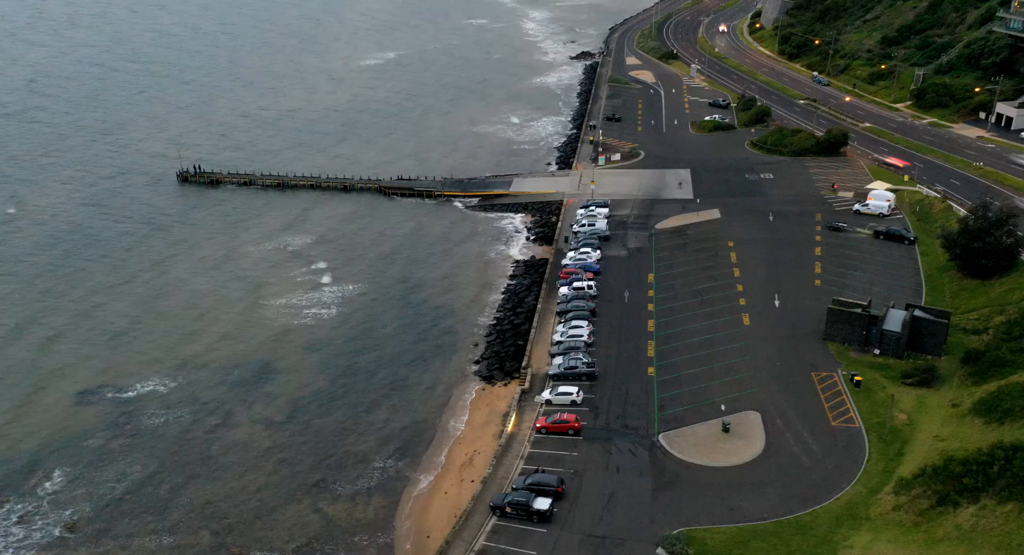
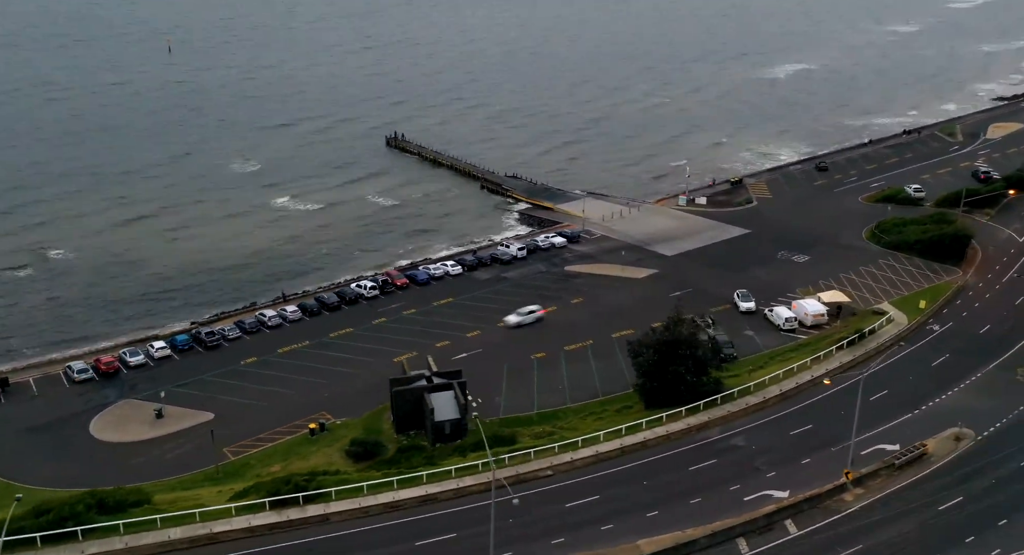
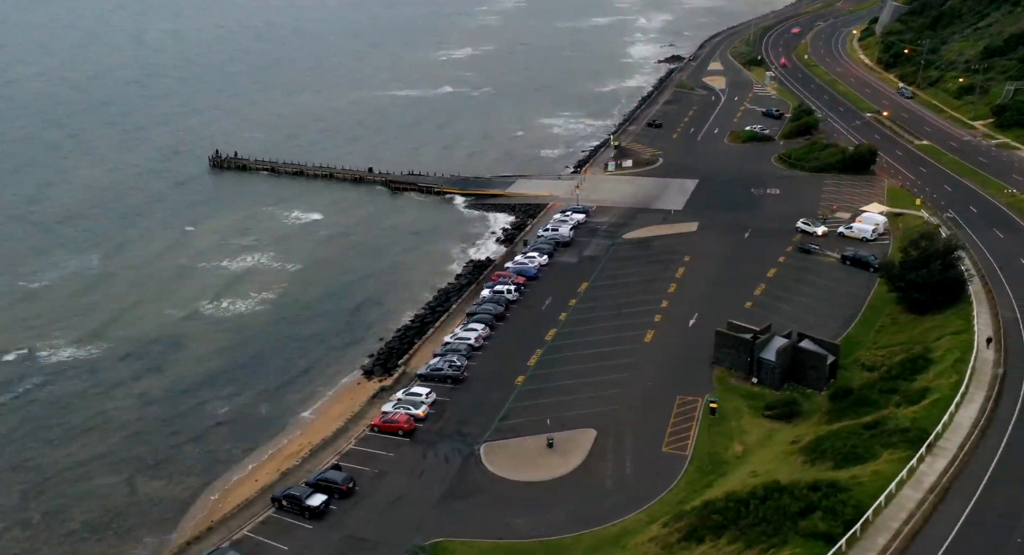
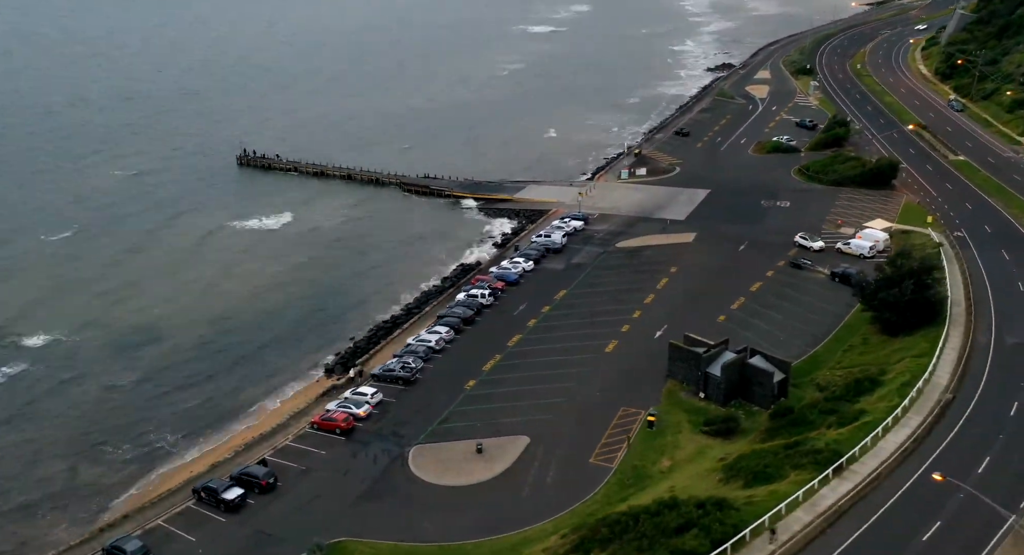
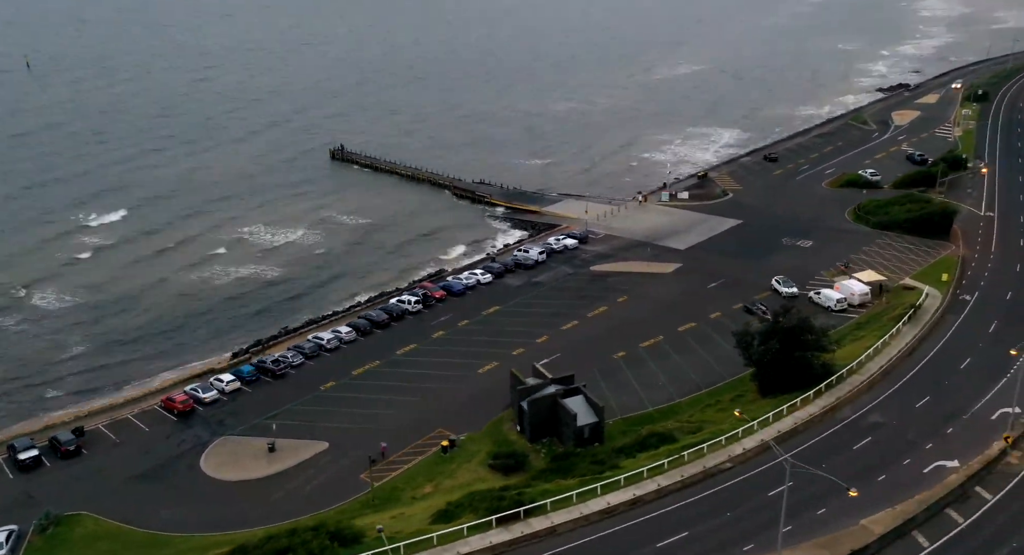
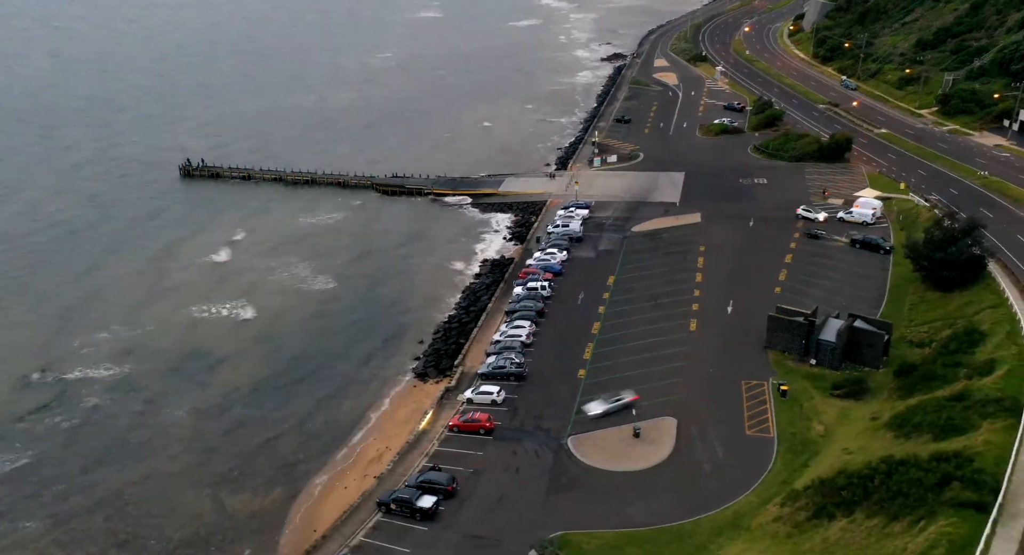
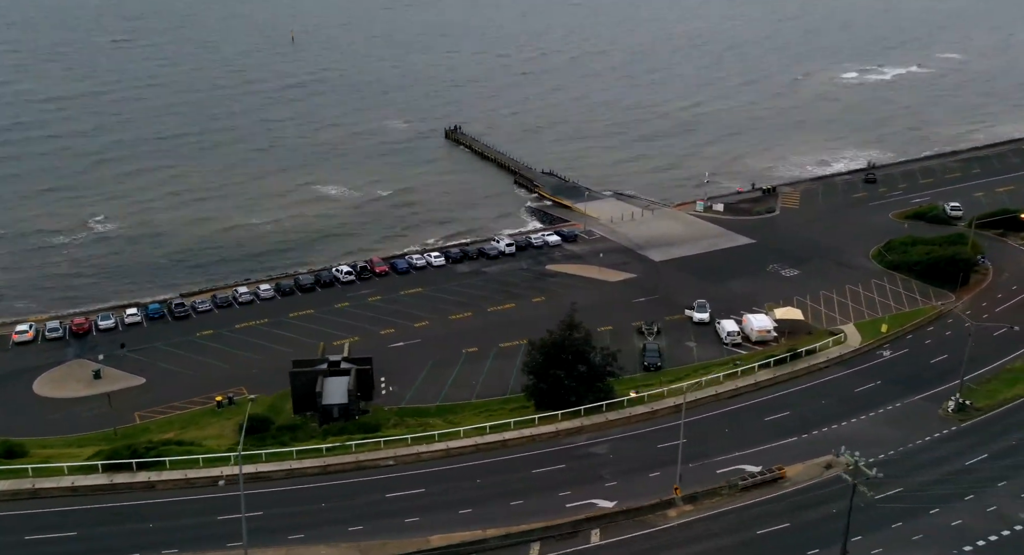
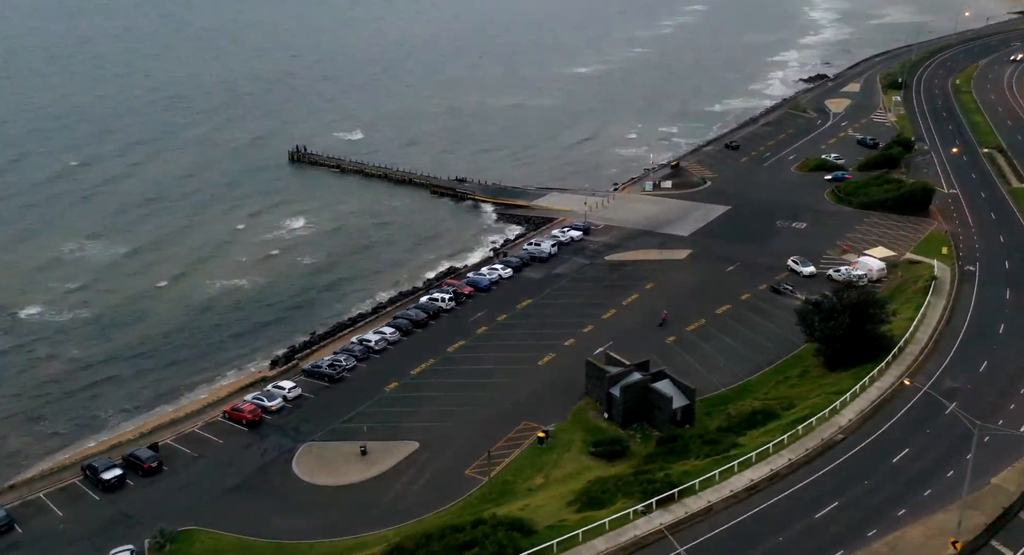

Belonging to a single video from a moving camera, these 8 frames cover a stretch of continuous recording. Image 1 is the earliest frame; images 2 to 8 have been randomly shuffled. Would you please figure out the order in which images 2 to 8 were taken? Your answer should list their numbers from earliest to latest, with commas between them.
6, 3, 4, 8, 5, 2, 7
